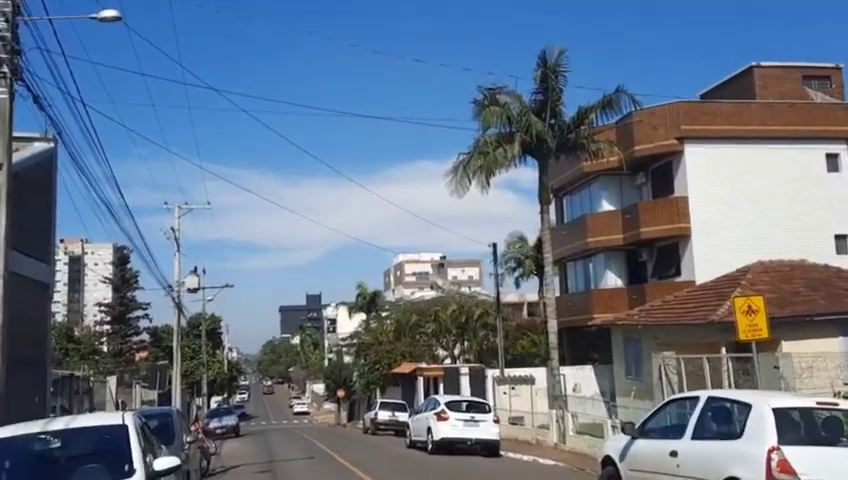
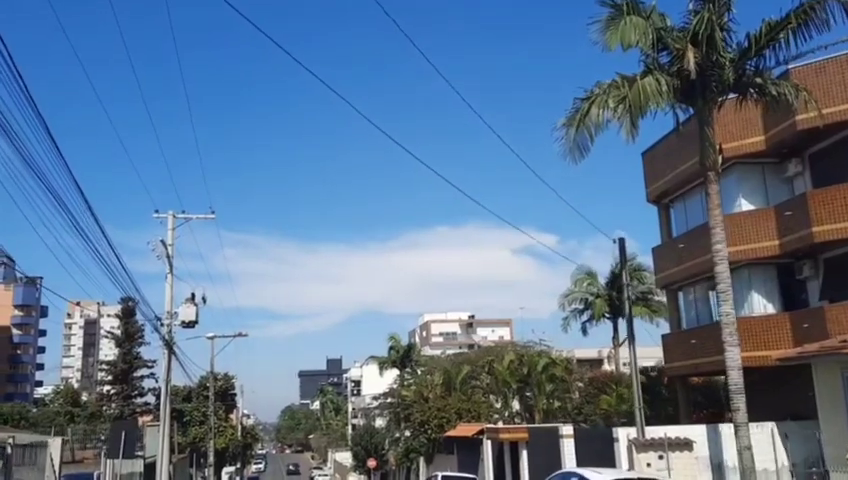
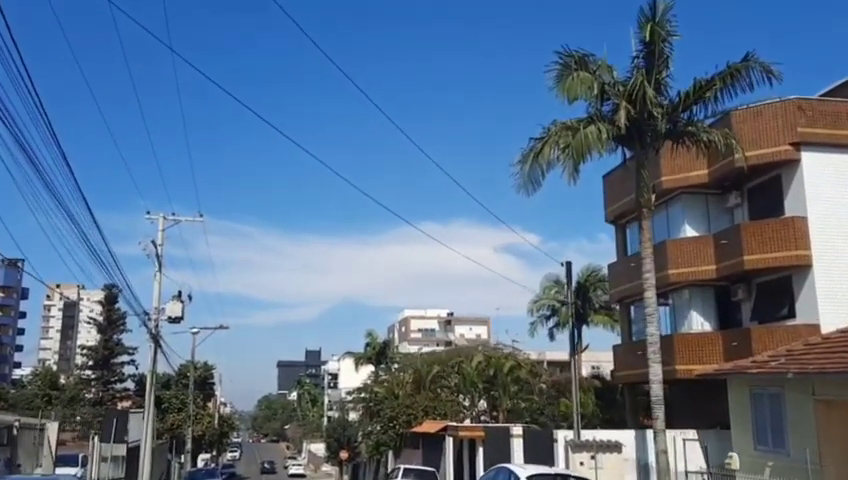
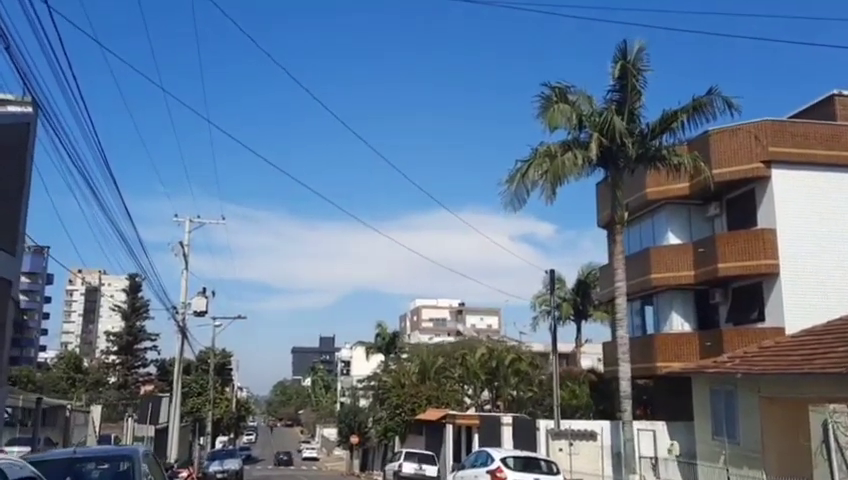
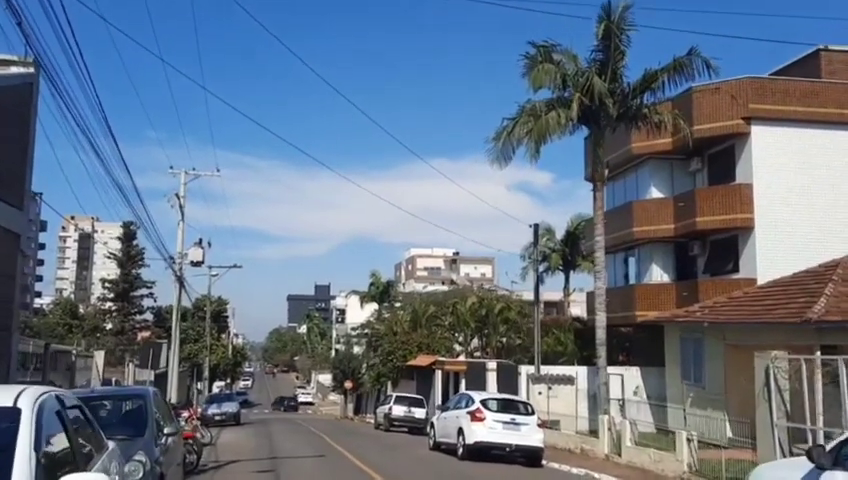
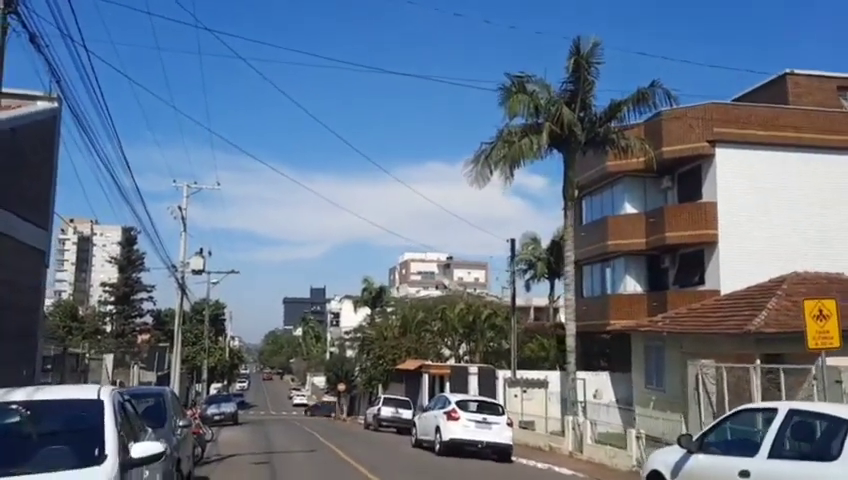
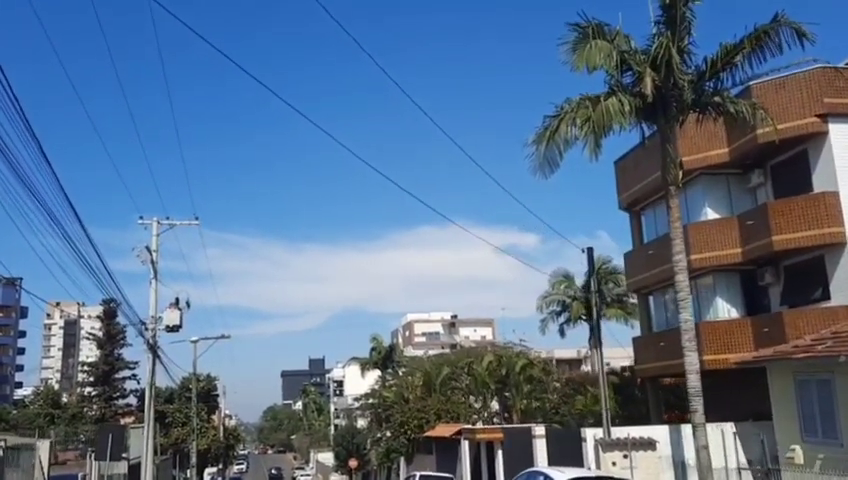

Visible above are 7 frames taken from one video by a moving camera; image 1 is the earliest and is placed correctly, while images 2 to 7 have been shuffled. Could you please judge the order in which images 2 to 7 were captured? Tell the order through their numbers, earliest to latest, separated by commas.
6, 5, 4, 3, 7, 2
